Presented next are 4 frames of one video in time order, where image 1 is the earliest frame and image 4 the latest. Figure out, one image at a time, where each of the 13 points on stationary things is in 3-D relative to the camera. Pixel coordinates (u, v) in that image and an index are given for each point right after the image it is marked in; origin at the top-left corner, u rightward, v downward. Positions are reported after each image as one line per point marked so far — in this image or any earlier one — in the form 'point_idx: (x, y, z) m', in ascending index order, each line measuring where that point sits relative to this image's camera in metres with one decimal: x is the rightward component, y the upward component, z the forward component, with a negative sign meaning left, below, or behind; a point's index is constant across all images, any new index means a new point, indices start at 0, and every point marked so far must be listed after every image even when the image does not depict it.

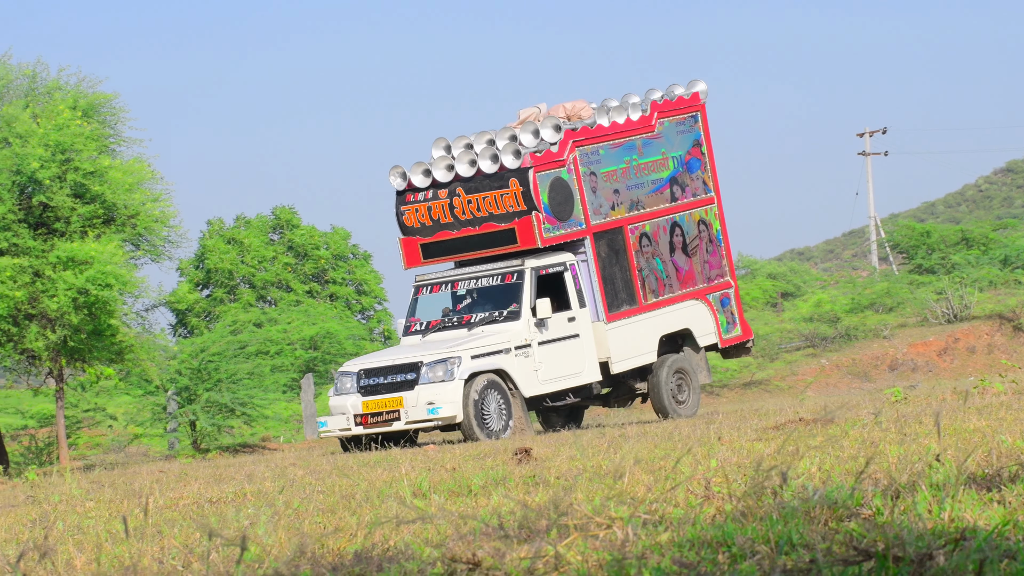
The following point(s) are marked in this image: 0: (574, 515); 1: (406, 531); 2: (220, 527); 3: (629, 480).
0: (+0.3, -1.1, +5.1) m
1: (-0.5, -1.2, +5.0) m
2: (-1.4, -1.1, +4.9) m
3: (+0.6, -1.0, +5.4) m
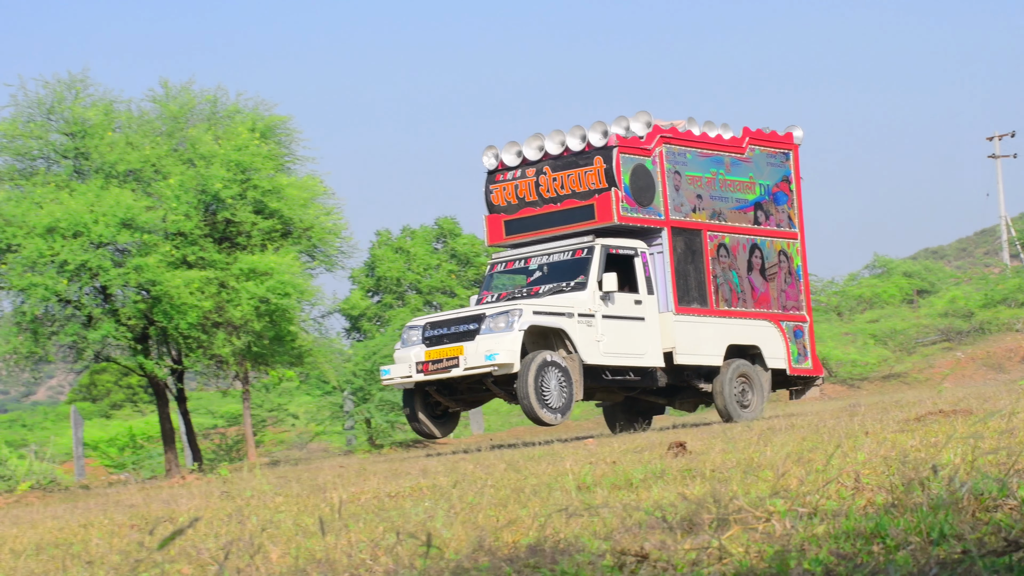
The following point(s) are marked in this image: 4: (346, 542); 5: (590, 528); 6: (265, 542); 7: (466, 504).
0: (+1.1, -1.1, +5.3) m
1: (+0.3, -1.2, +5.3) m
2: (-0.5, -1.2, +5.2) m
3: (+1.5, -1.0, +5.6) m
4: (-0.8, -1.3, +5.1) m
5: (+0.4, -1.2, +5.3) m
6: (-1.2, -1.3, +5.2) m
7: (-0.2, -1.1, +5.3) m
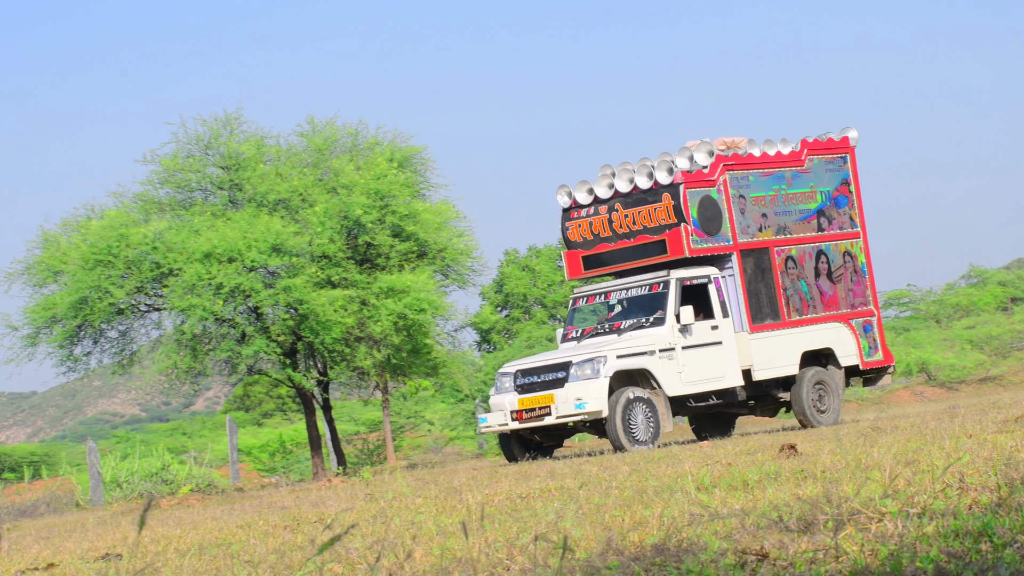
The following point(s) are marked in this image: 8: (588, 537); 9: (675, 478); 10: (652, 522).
0: (+1.8, -1.2, +5.6) m
1: (+1.0, -1.3, +5.6) m
2: (+0.1, -1.3, +5.6) m
3: (+2.1, -1.0, +5.9) m
4: (-0.2, -1.4, +5.5) m
5: (+1.1, -1.3, +5.6) m
6: (-0.5, -1.4, +5.6) m
7: (+0.5, -1.2, +5.7) m
8: (+0.4, -1.3, +5.5) m
9: (+1.0, -1.2, +6.2) m
10: (+0.8, -1.3, +5.6) m
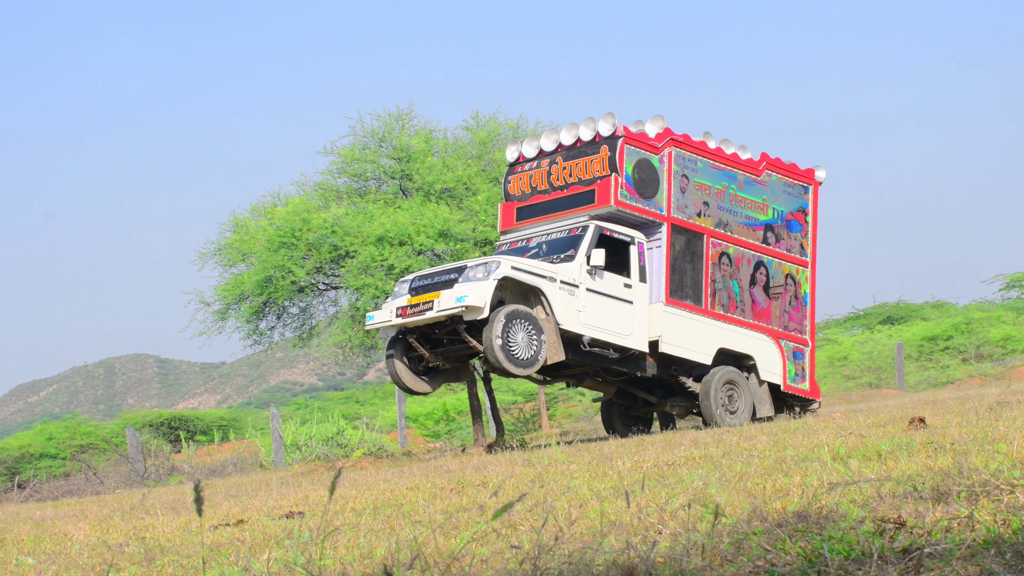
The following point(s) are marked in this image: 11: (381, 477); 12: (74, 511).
0: (+2.7, -1.1, +6.0) m
1: (+1.9, -1.2, +6.1) m
2: (+1.0, -1.2, +6.0) m
3: (+3.0, -0.9, +6.2) m
4: (+0.7, -1.3, +6.0) m
5: (+1.9, -1.2, +6.0) m
6: (+0.3, -1.3, +6.0) m
7: (+1.3, -1.1, +6.1) m
8: (+1.3, -1.2, +6.0) m
9: (+1.9, -1.1, +6.6) m
10: (+1.6, -1.2, +6.1) m
11: (-1.3, -1.7, +9.3) m
12: (-4.4, -2.2, +10.2) m
